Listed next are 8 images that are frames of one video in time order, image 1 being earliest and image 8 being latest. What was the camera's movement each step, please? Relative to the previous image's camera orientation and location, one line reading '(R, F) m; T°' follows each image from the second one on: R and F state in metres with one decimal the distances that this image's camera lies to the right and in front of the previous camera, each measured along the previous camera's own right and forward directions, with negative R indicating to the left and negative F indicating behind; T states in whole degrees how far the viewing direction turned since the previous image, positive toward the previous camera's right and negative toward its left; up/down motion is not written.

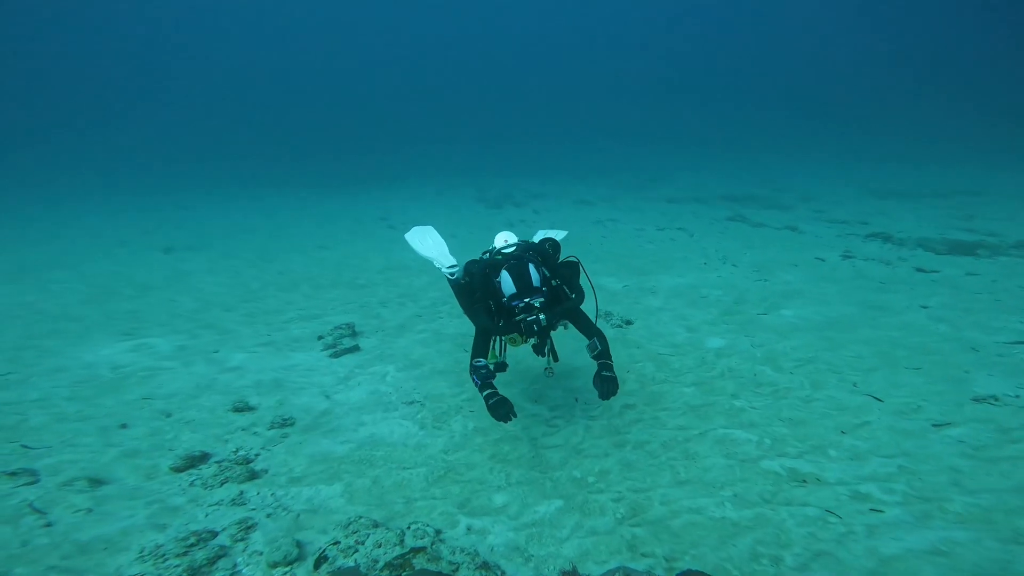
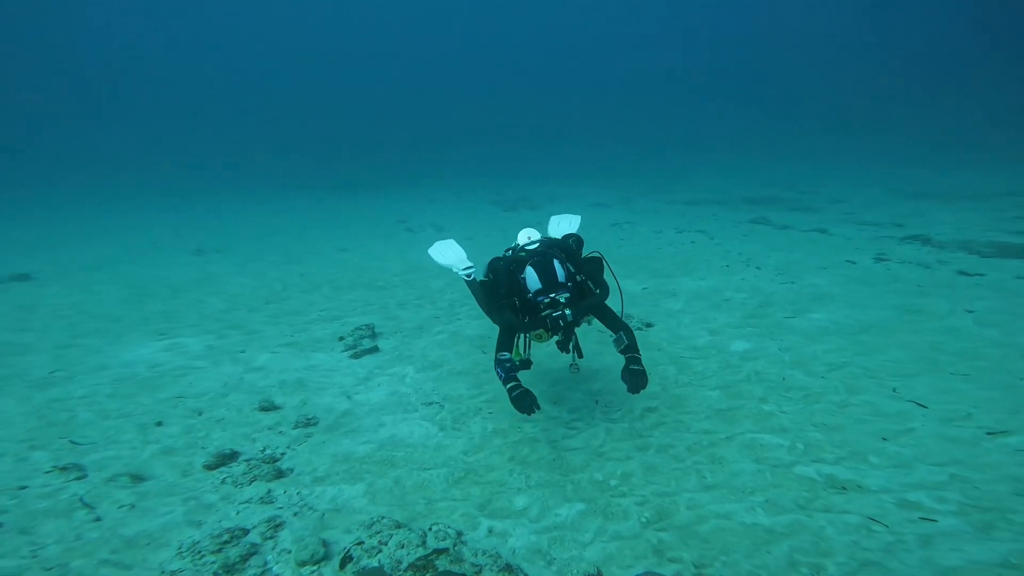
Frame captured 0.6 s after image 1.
(0.0, 0.0) m; -3°
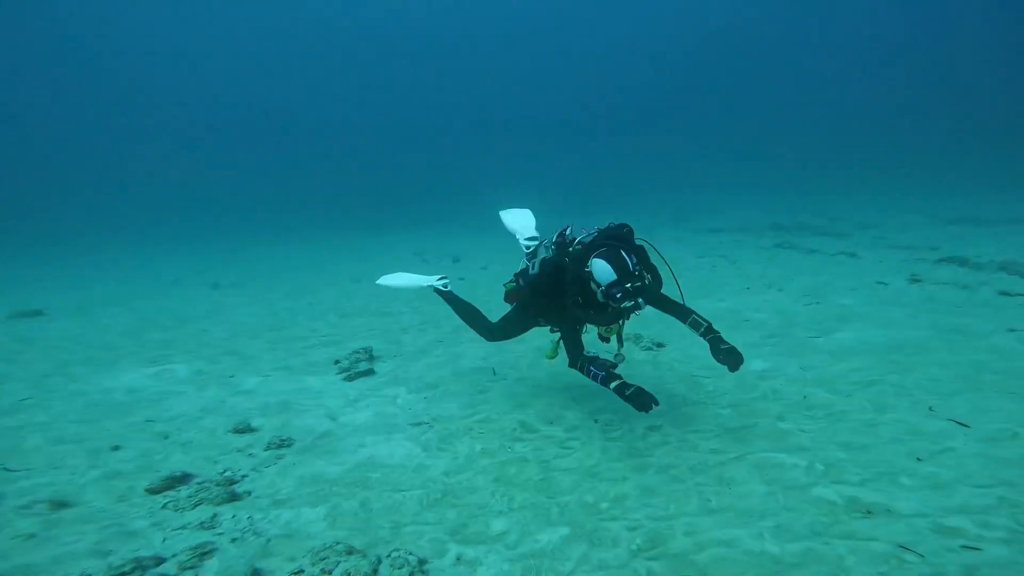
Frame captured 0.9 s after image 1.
(+0.5, +0.1) m; -4°
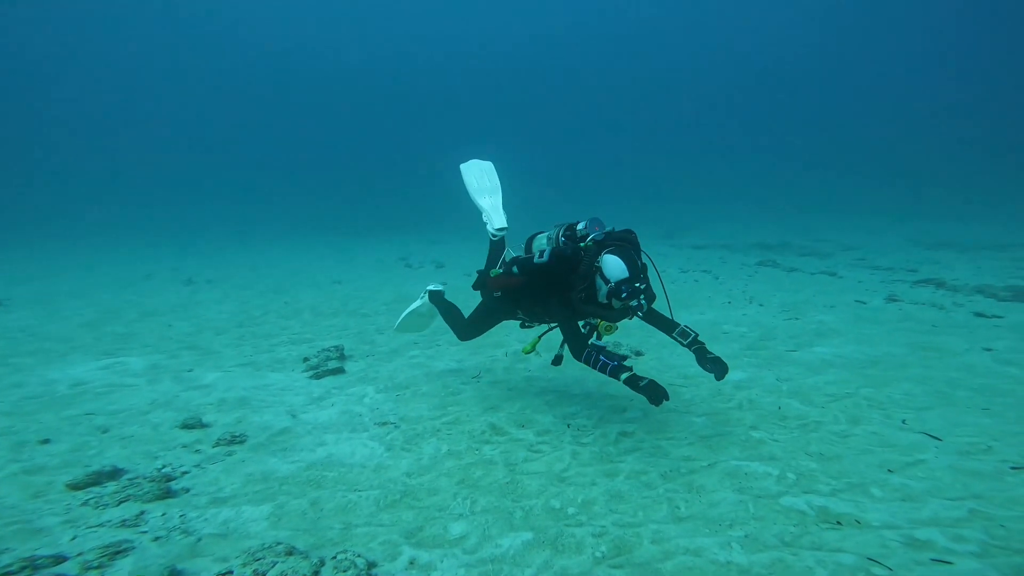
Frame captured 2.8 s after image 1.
(+0.2, +0.1) m; +1°
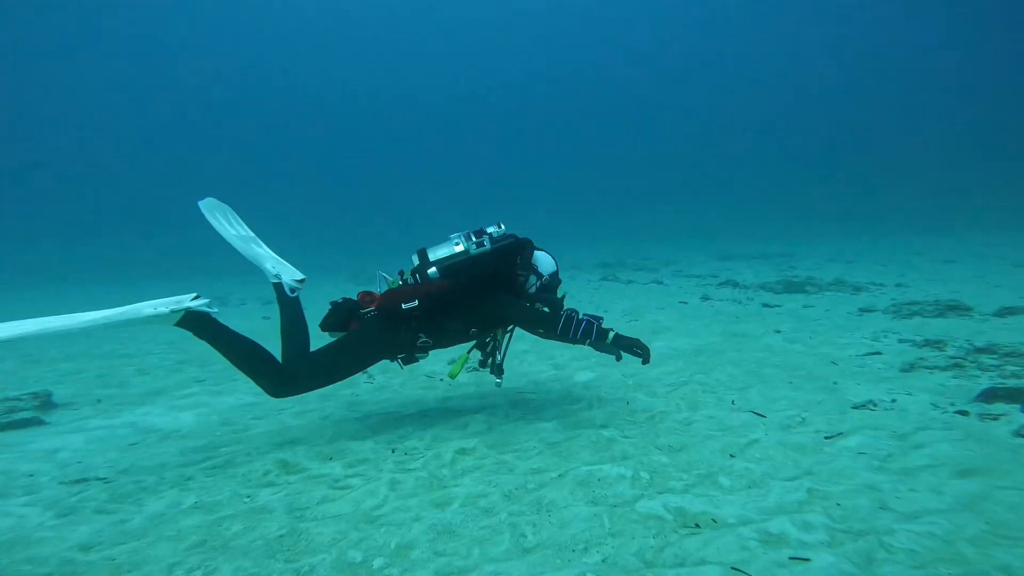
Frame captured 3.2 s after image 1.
(+1.0, +0.9) m; +13°
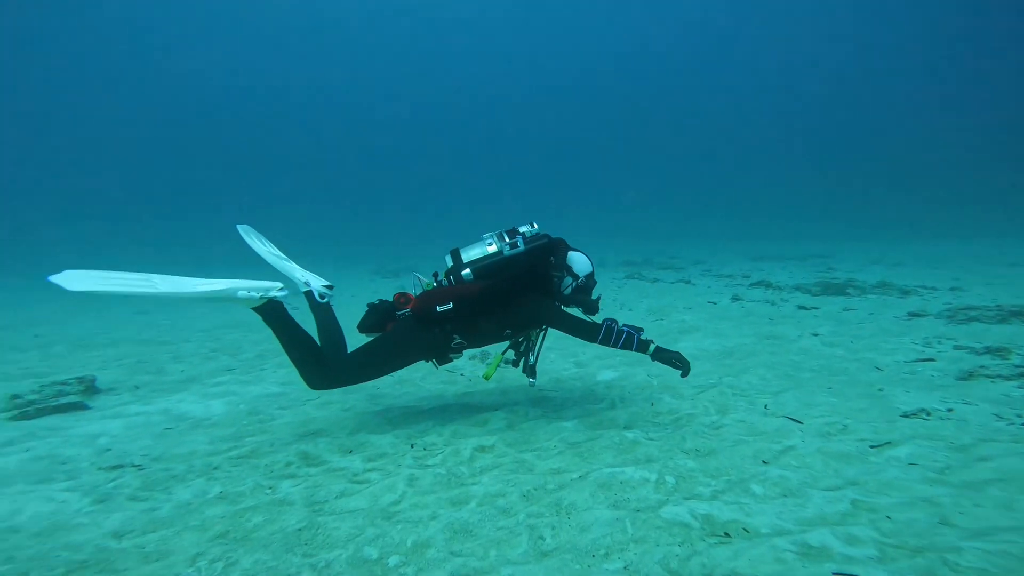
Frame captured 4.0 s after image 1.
(0.0, +0.1) m; -3°
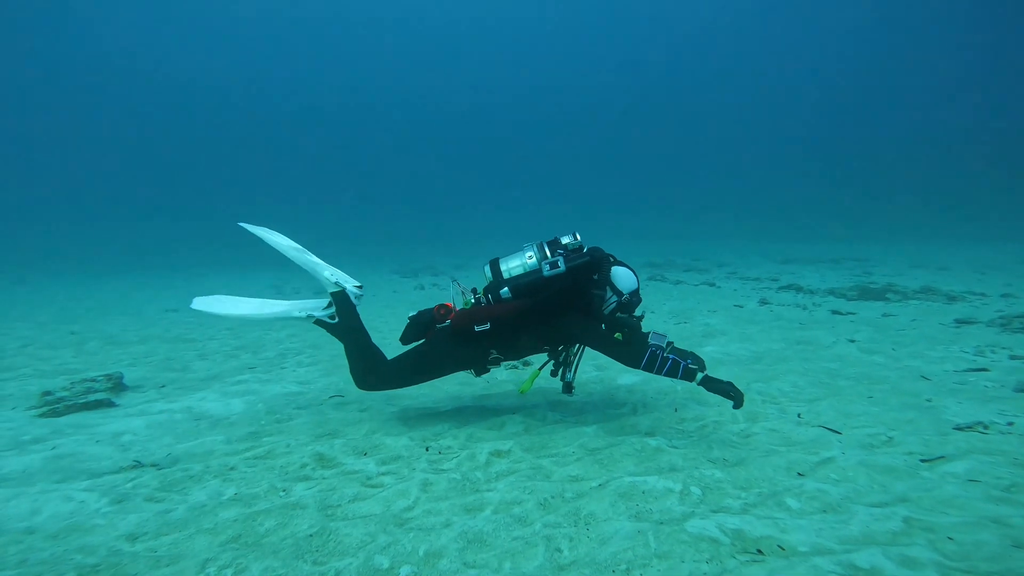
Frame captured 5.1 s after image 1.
(0.0, +0.1) m; -3°
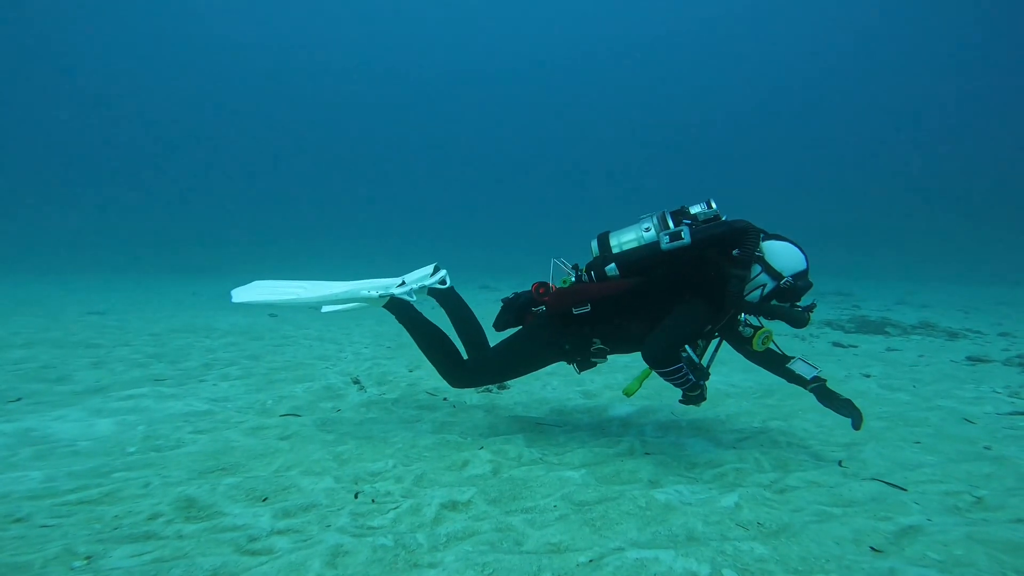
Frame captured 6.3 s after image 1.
(+0.1, +0.8) m; +2°
